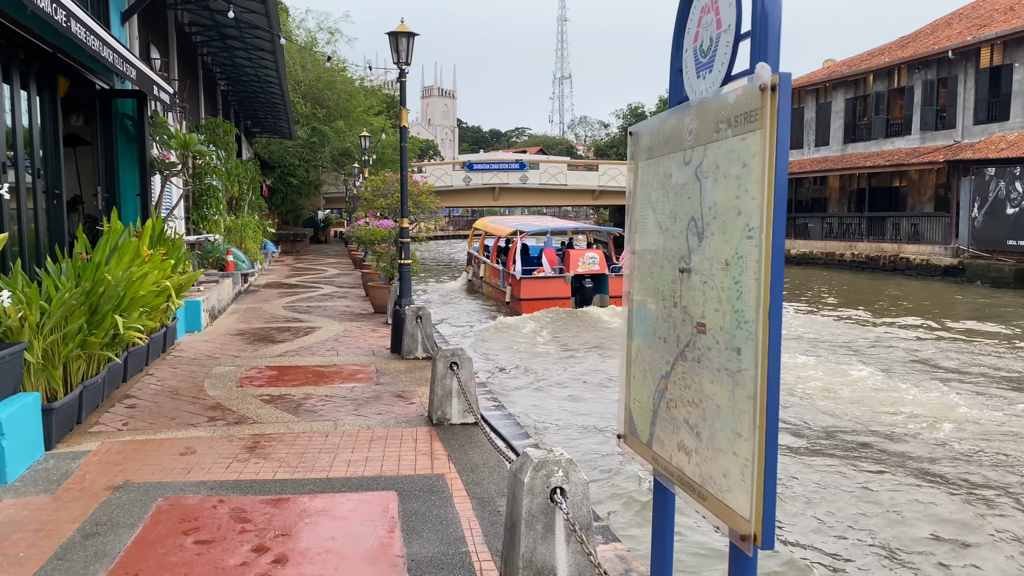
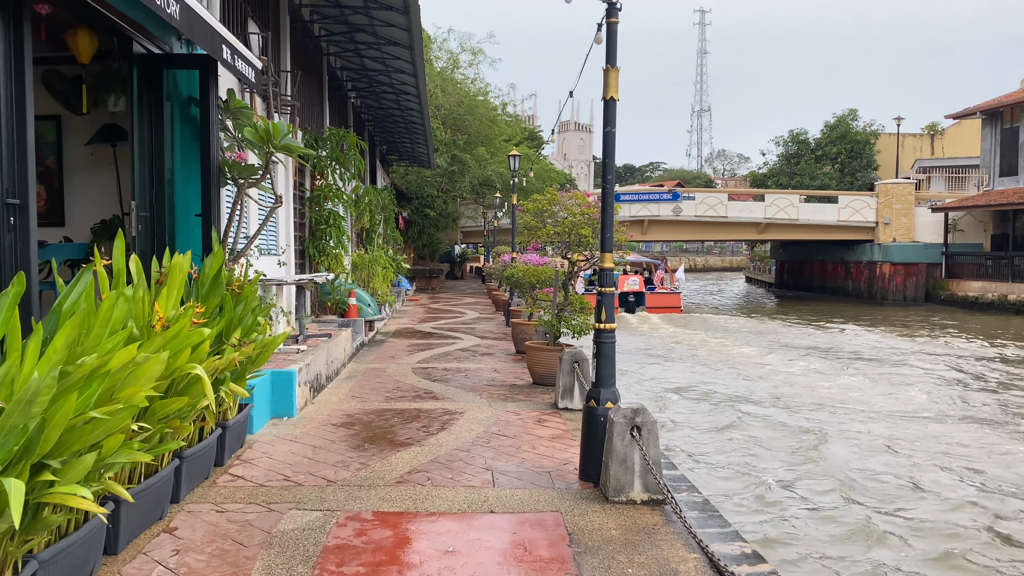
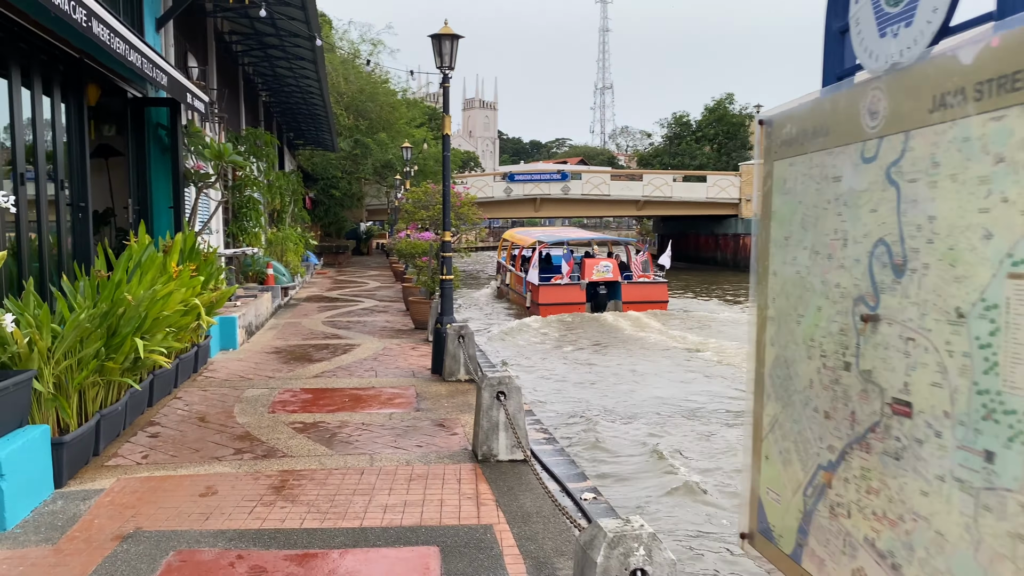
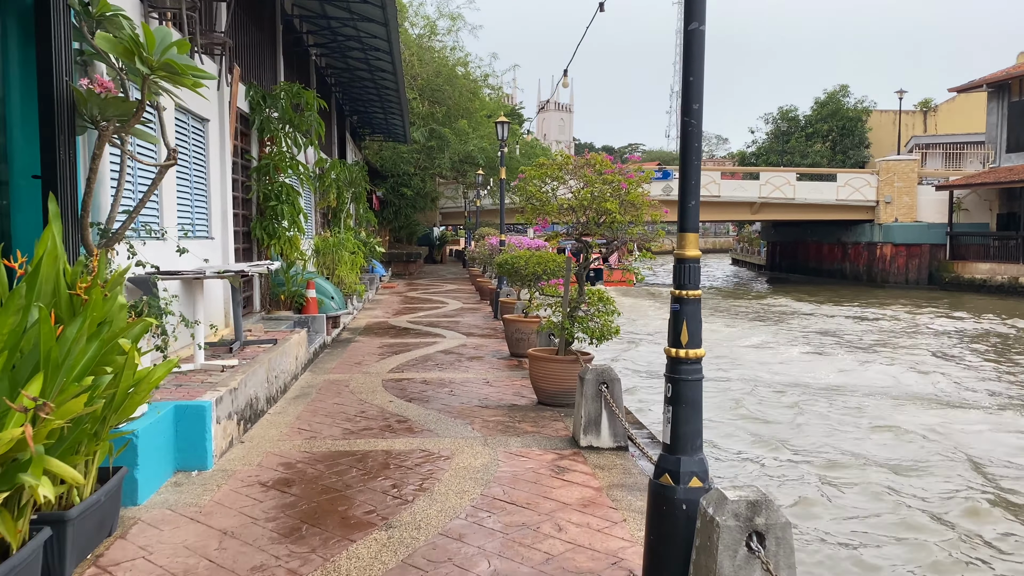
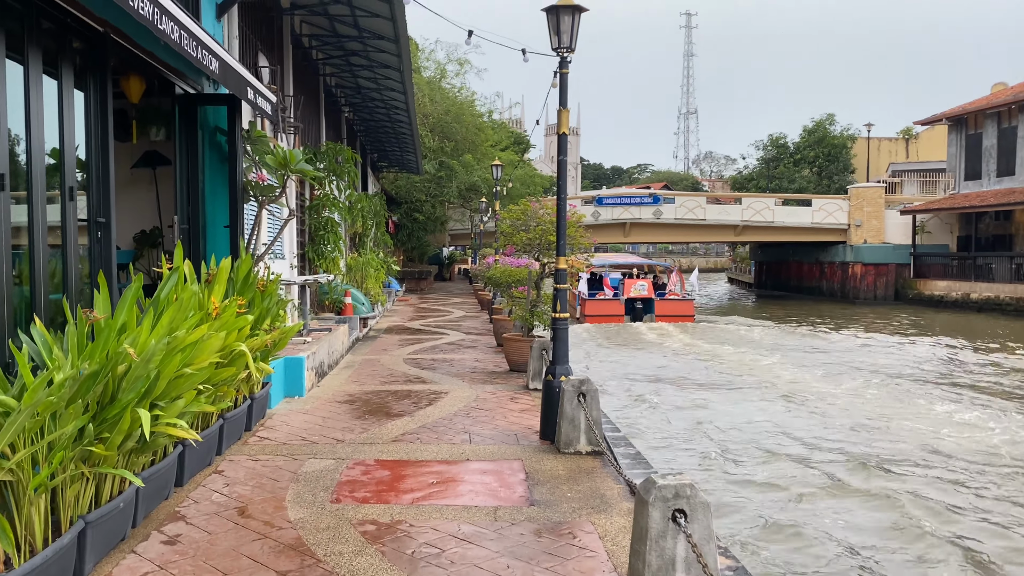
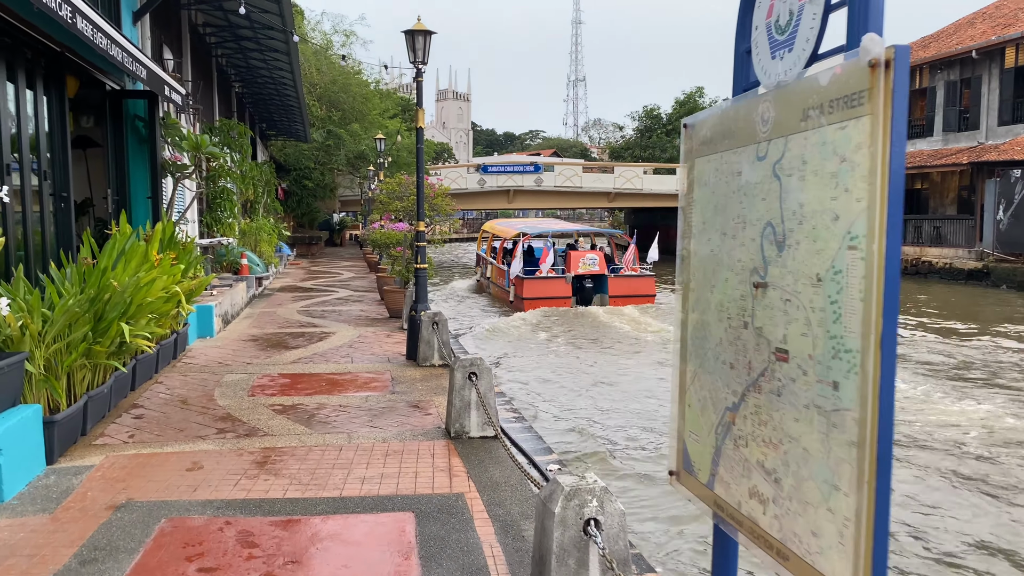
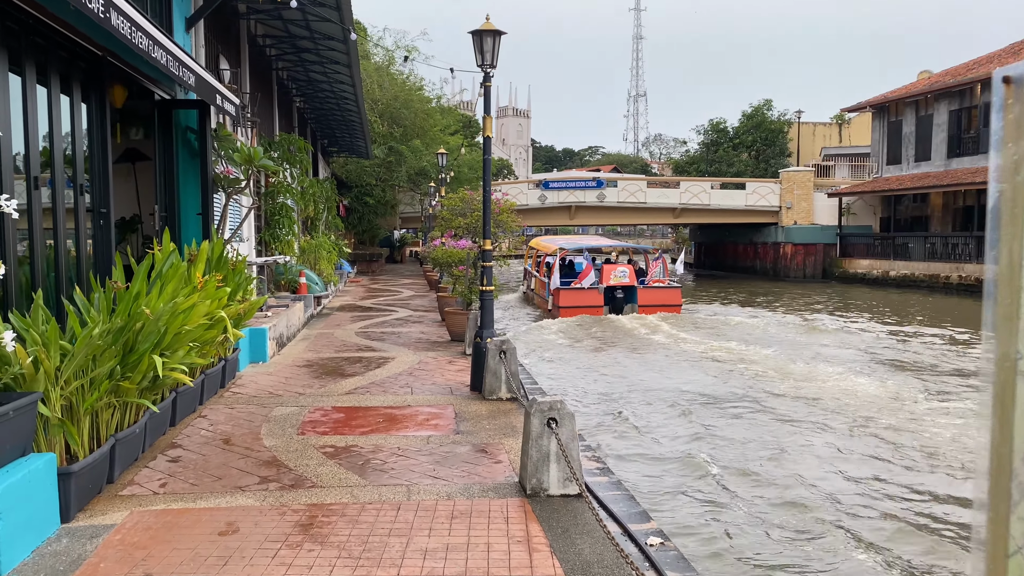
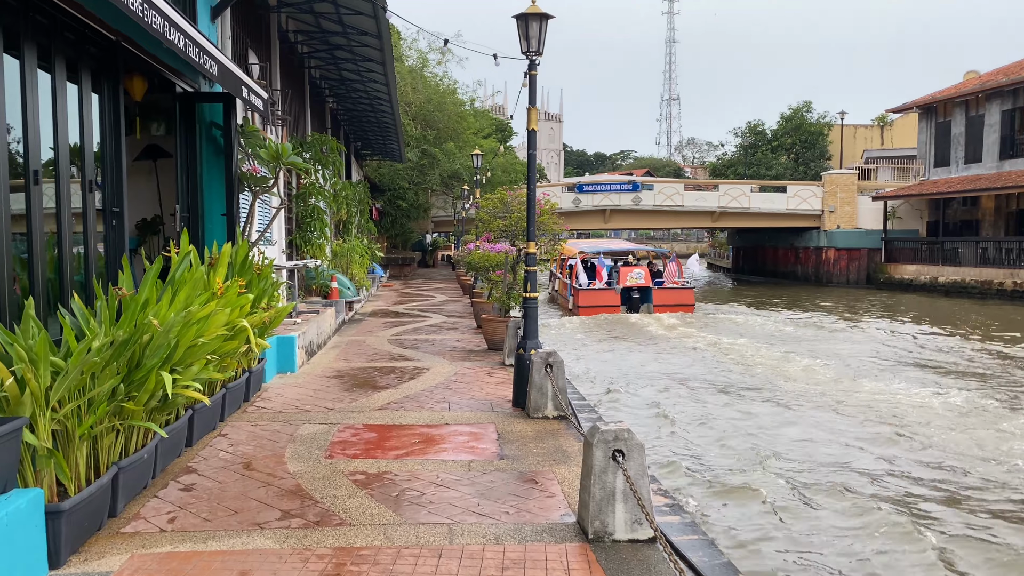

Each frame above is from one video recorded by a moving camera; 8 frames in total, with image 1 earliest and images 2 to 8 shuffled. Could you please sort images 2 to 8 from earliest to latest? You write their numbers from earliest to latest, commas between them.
6, 3, 7, 8, 5, 2, 4
